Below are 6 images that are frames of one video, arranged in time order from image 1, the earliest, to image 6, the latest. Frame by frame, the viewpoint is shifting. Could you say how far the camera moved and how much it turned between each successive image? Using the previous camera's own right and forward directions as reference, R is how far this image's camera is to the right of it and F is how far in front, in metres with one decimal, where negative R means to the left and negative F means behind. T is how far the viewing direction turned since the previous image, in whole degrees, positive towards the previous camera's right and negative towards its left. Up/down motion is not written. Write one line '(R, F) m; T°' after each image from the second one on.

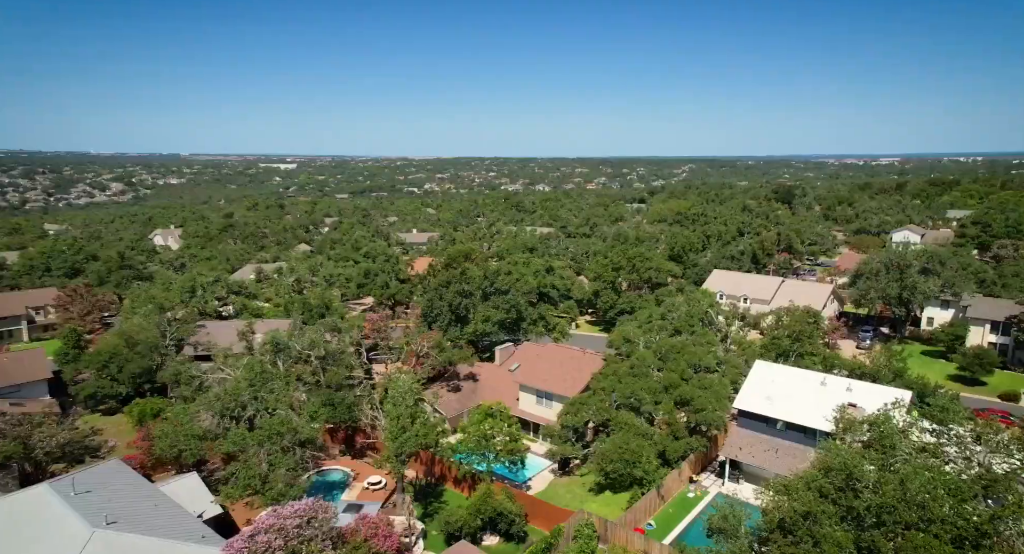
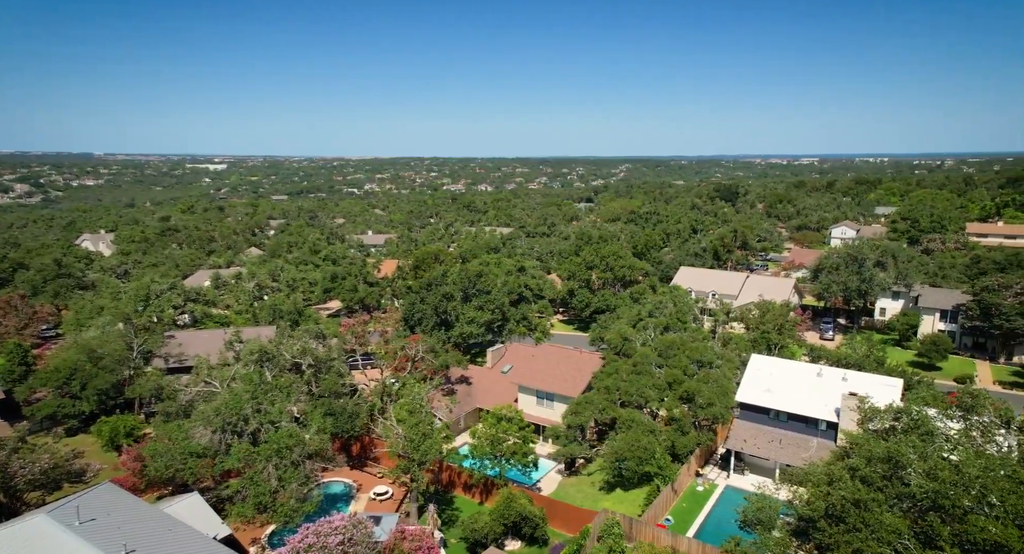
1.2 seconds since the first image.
(-3.2, +0.3) m; +6°
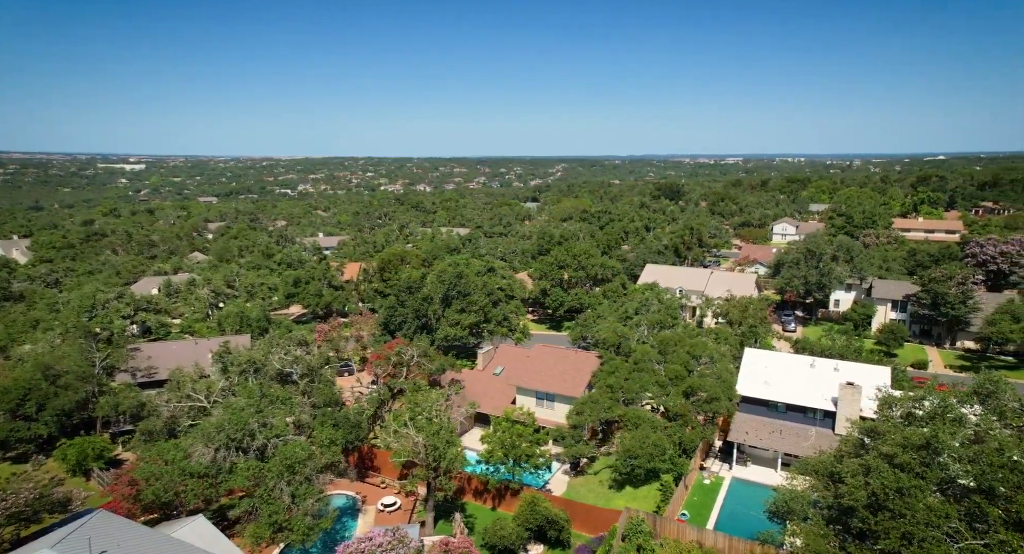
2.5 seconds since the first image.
(-3.3, +0.5) m; +7°
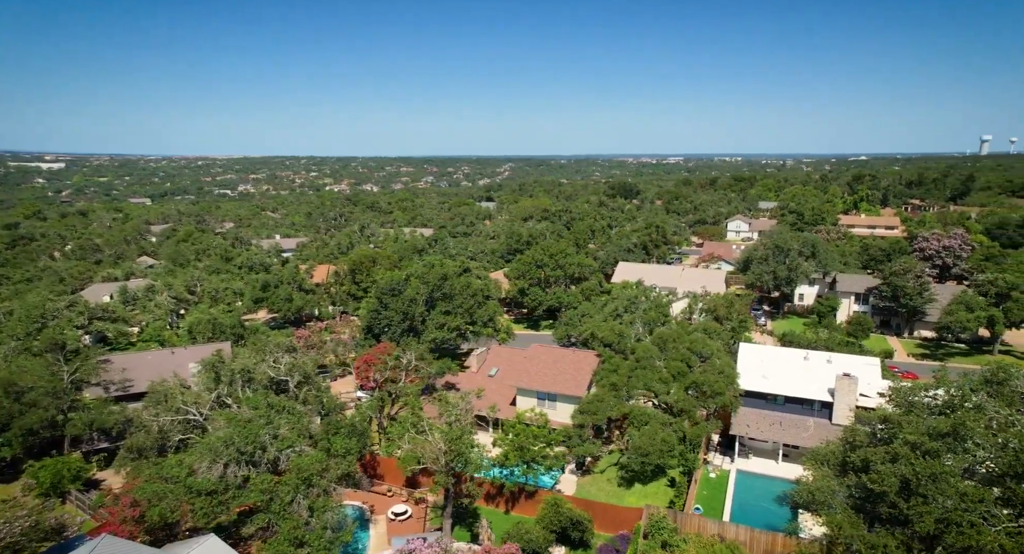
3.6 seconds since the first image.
(-2.8, +0.4) m; +6°
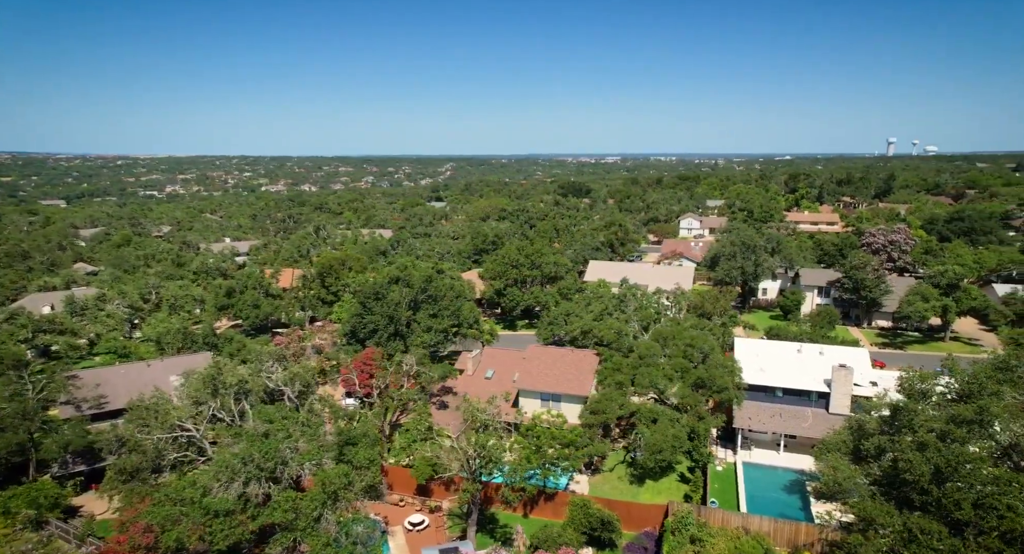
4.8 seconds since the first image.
(-3.2, +0.6) m; +6°
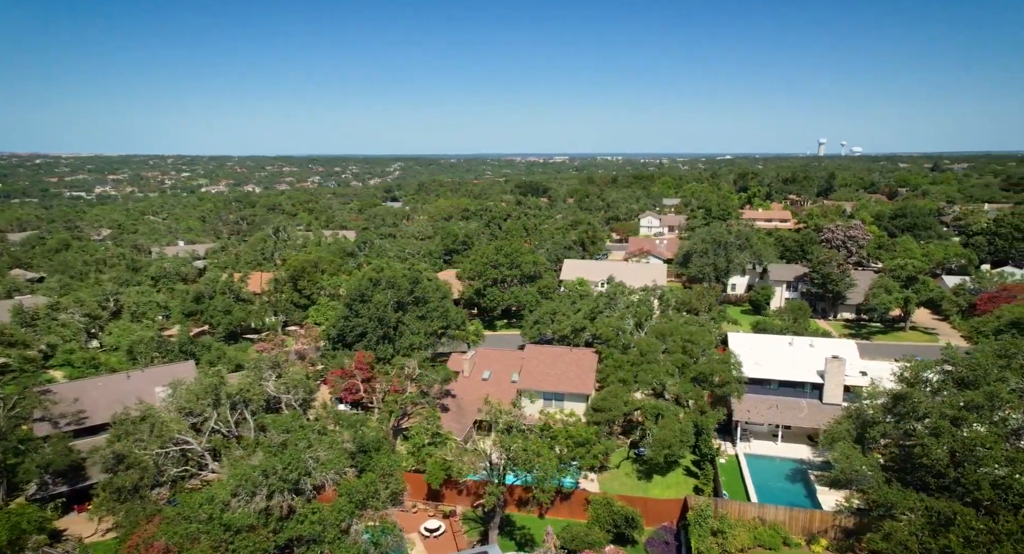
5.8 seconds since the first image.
(-2.7, +0.5) m; +5°
